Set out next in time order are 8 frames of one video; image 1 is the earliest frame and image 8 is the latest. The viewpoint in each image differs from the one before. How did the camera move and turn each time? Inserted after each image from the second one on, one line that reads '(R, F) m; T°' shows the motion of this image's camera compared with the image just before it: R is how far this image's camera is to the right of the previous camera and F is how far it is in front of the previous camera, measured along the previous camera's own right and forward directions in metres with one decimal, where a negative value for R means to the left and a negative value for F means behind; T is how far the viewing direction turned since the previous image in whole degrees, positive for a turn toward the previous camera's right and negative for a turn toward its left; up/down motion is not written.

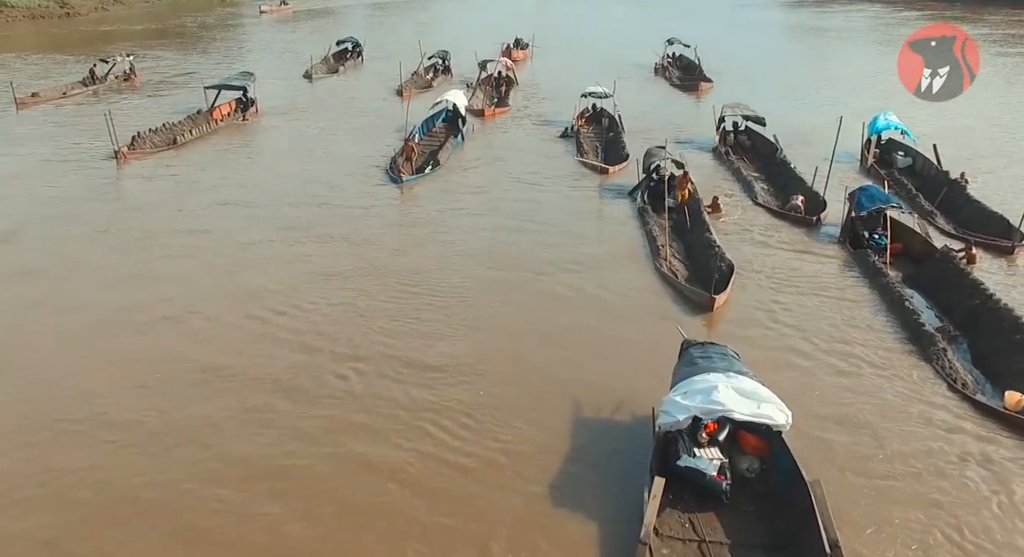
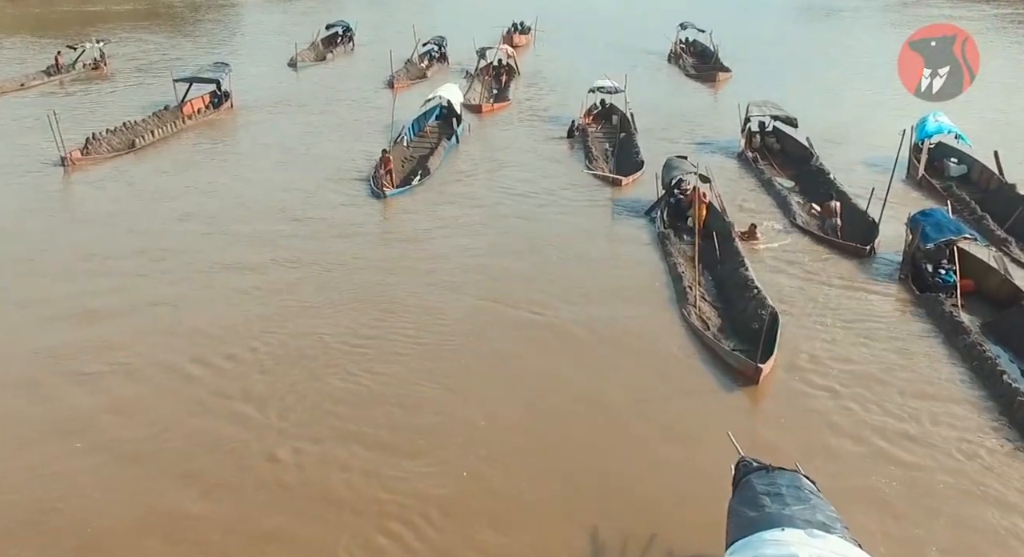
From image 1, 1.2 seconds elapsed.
(+0.1, +3.5) m; 0°
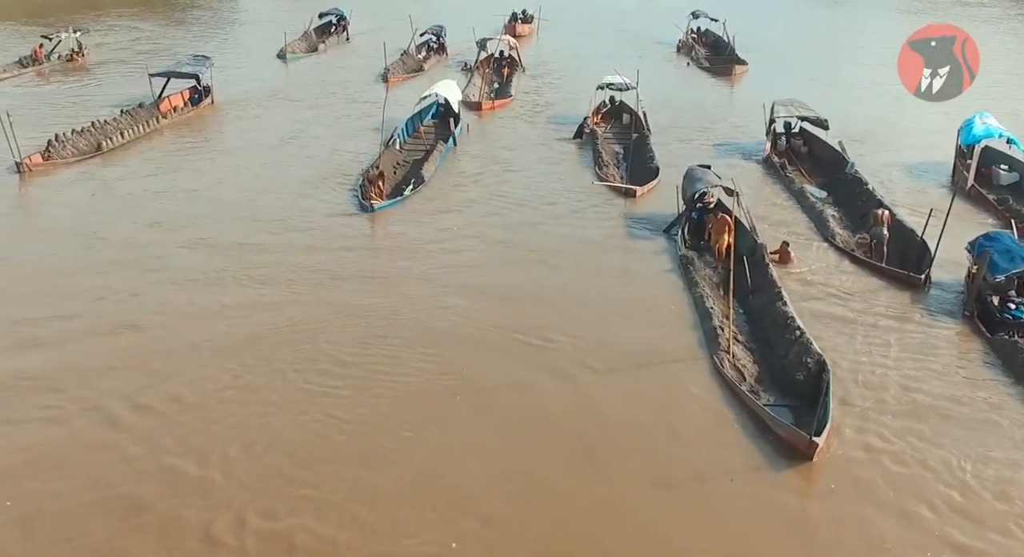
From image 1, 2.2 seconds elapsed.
(0.0, +2.5) m; 0°
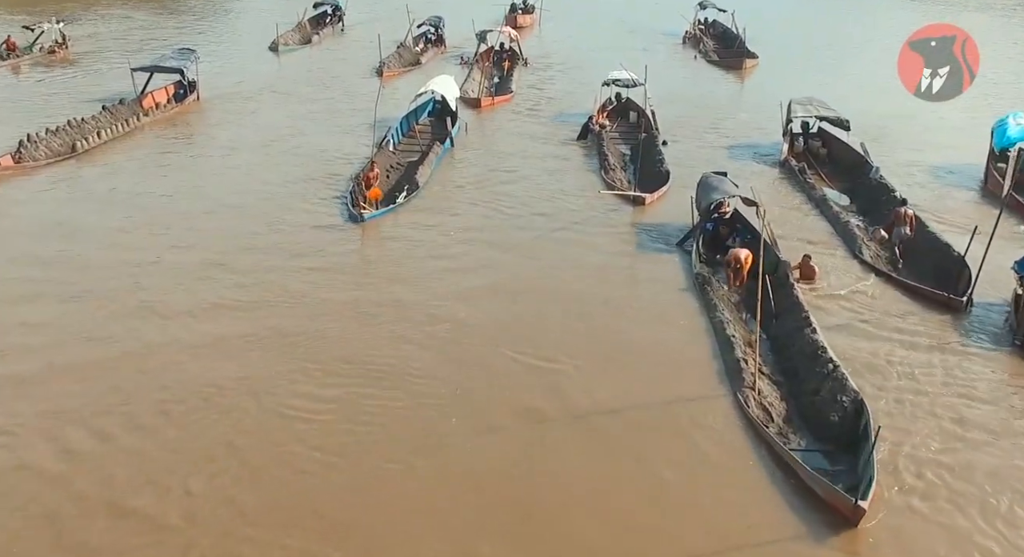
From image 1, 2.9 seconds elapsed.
(0.0, +1.5) m; 0°
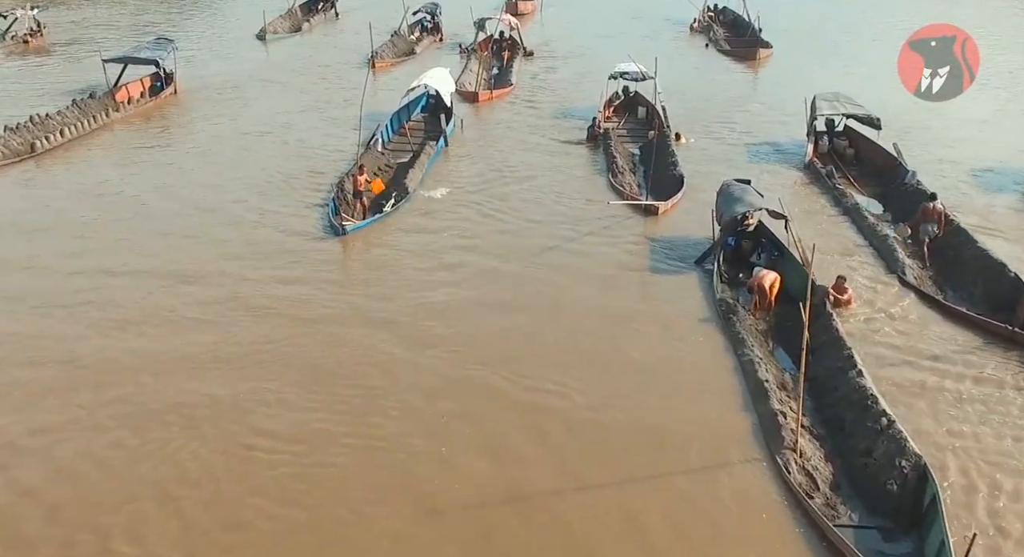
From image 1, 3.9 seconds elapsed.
(+0.1, +2.1) m; 0°
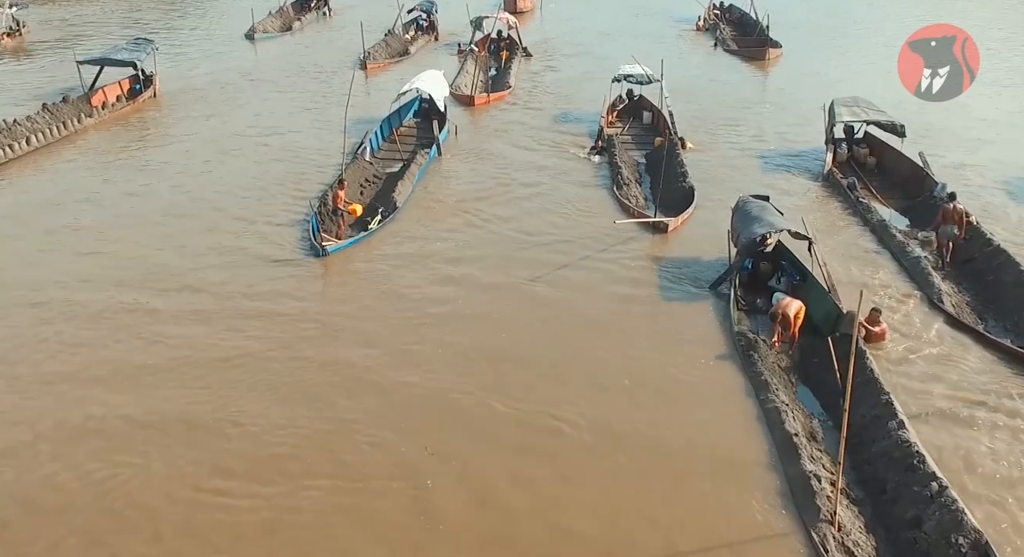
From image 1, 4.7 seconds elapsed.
(+0.1, +1.5) m; 0°
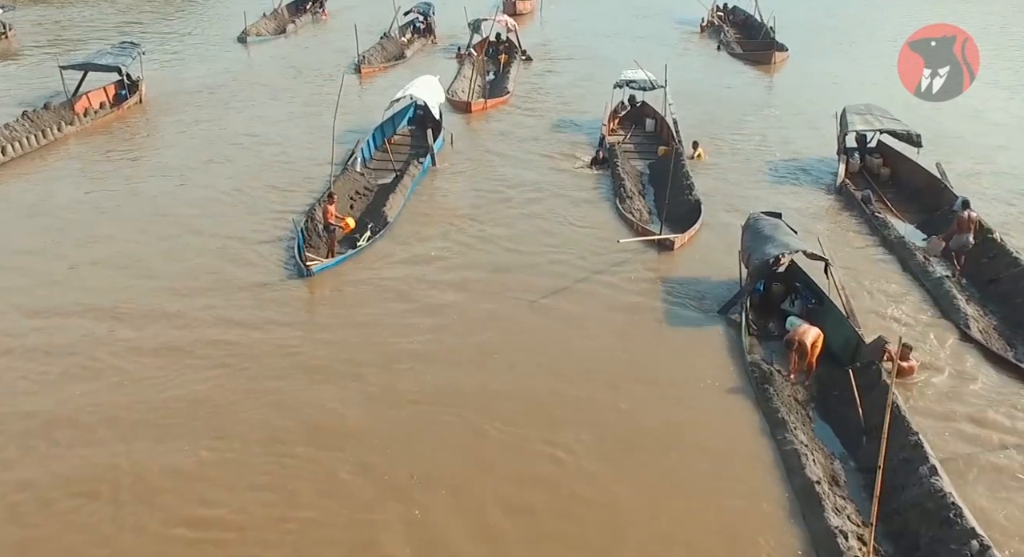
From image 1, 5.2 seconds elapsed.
(+0.1, +0.9) m; 0°
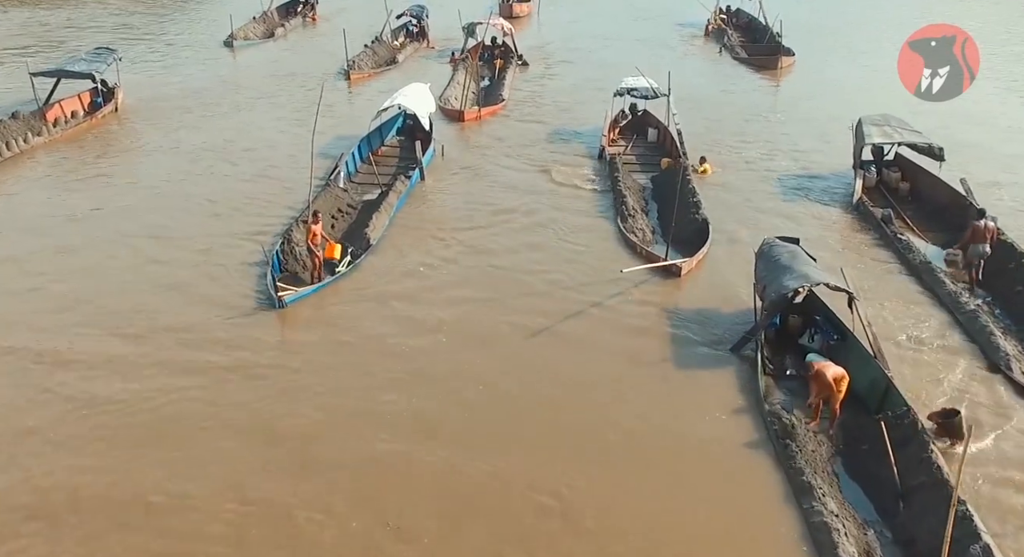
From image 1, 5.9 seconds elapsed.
(+0.1, +1.4) m; 0°
